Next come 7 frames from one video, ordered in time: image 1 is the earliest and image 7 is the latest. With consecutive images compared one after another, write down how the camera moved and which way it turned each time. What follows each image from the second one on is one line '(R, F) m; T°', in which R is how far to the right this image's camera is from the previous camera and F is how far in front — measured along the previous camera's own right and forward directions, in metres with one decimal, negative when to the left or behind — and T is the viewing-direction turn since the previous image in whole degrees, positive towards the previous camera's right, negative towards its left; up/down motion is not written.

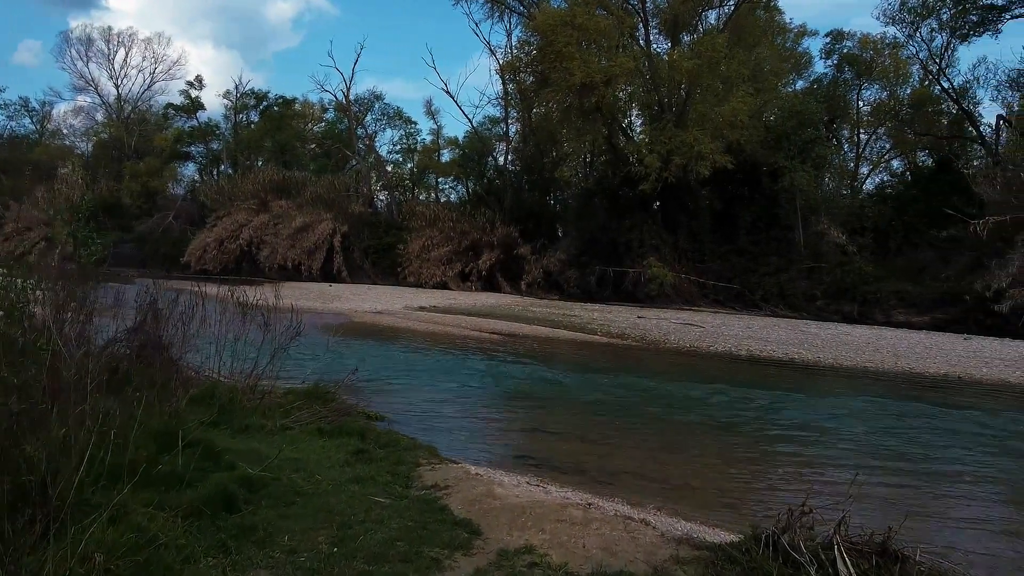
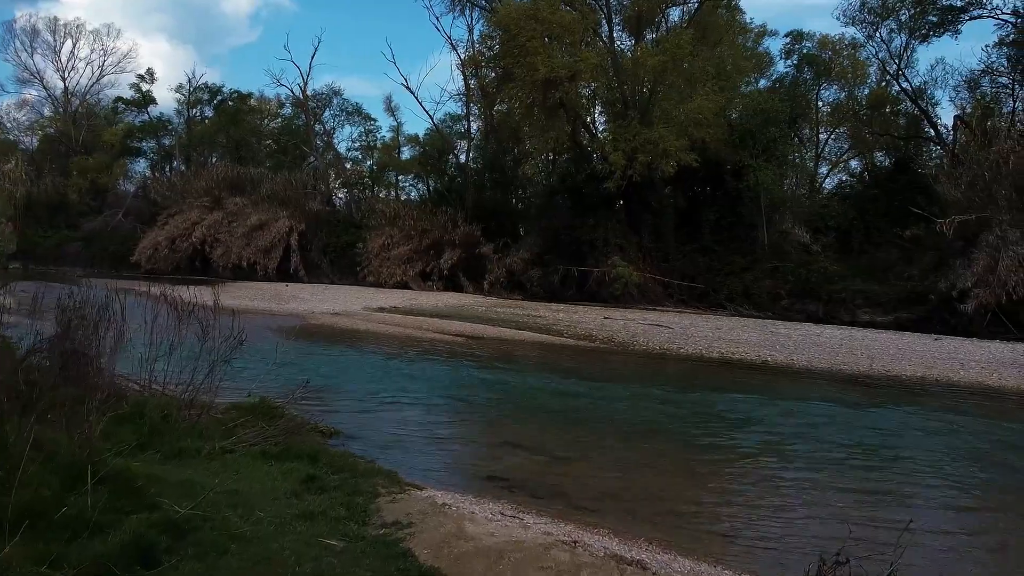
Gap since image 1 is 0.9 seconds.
(-0.1, +0.6) m; +3°
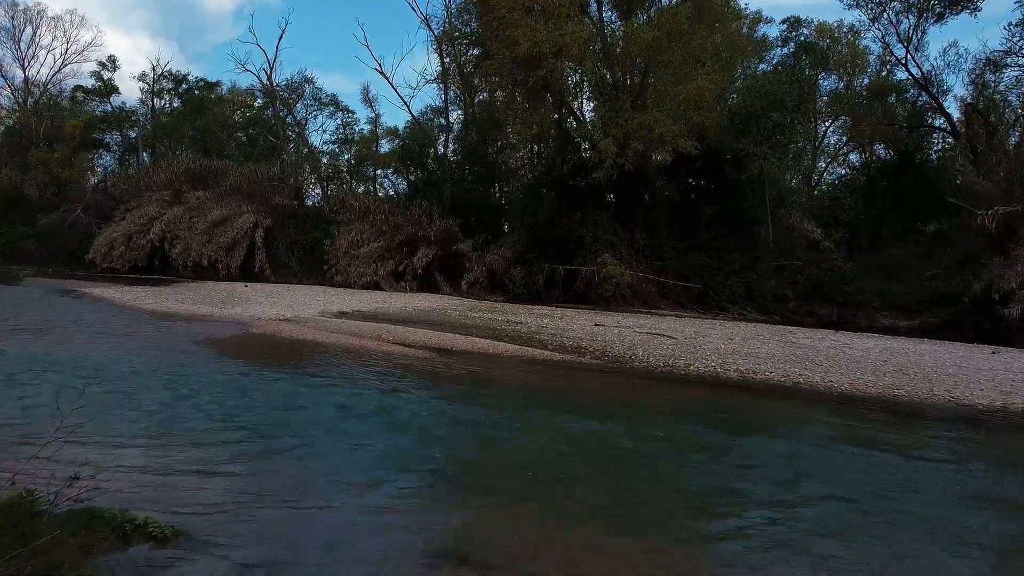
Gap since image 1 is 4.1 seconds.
(+0.3, +2.6) m; +1°
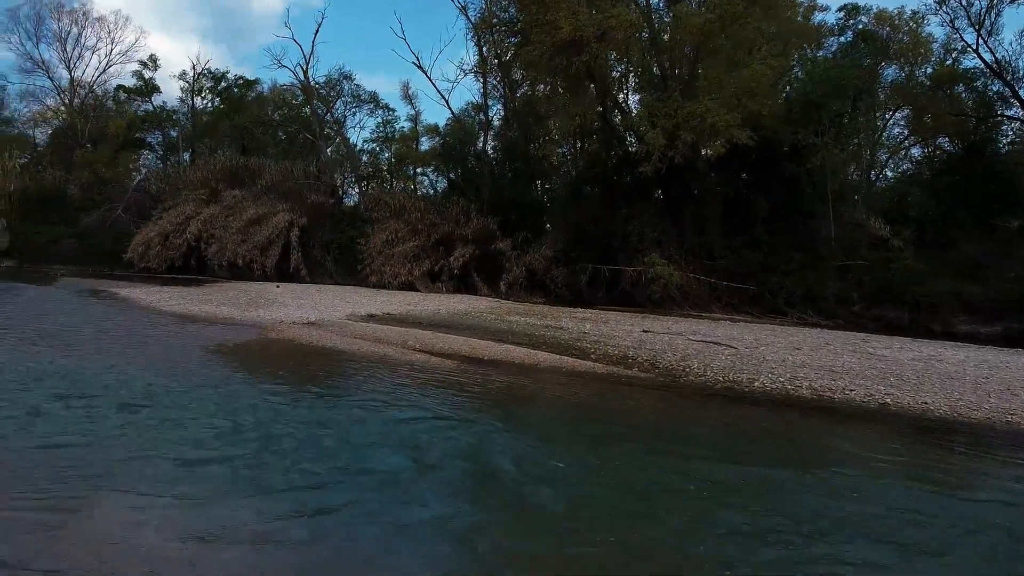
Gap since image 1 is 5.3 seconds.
(0.0, +1.3) m; -4°
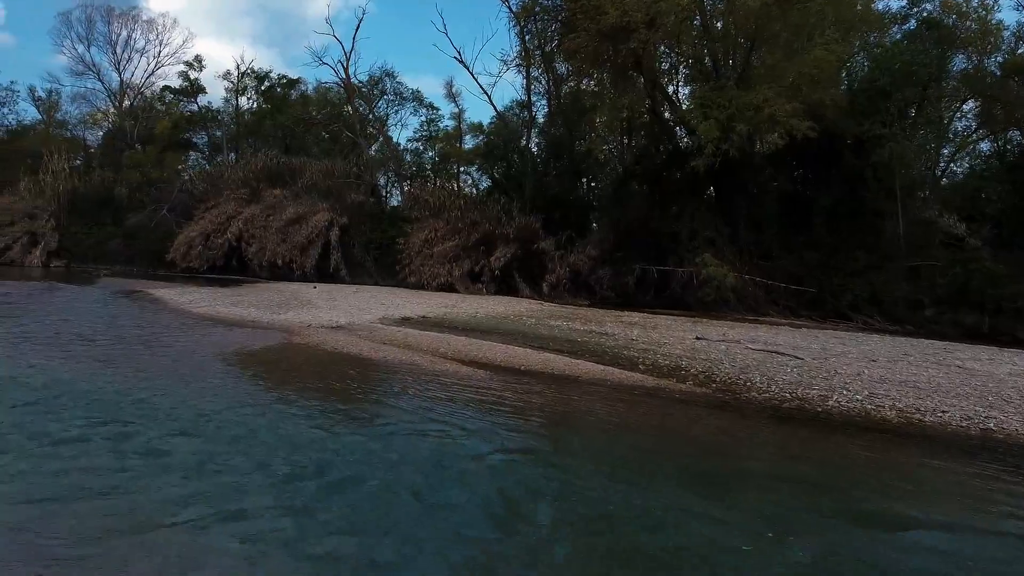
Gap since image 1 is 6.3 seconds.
(+0.1, +1.1) m; -4°
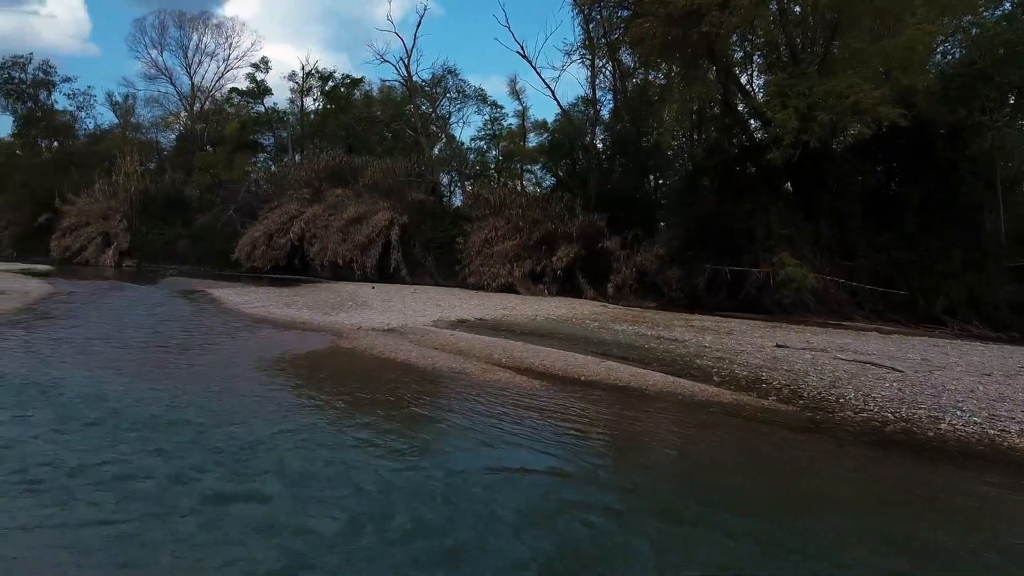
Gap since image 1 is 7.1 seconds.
(+0.1, +1.0) m; -5°
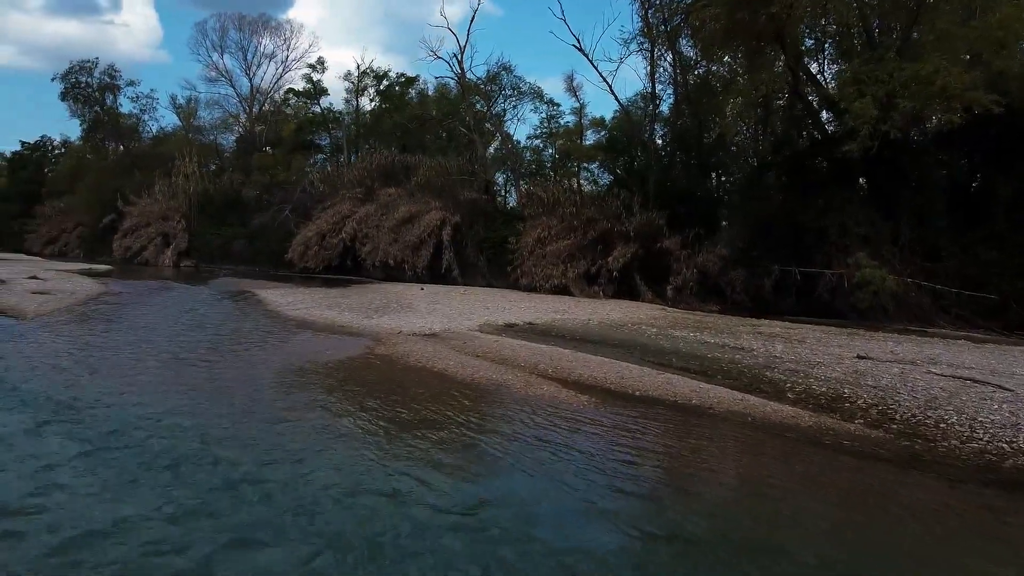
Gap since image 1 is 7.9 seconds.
(+0.2, +0.9) m; -5°
